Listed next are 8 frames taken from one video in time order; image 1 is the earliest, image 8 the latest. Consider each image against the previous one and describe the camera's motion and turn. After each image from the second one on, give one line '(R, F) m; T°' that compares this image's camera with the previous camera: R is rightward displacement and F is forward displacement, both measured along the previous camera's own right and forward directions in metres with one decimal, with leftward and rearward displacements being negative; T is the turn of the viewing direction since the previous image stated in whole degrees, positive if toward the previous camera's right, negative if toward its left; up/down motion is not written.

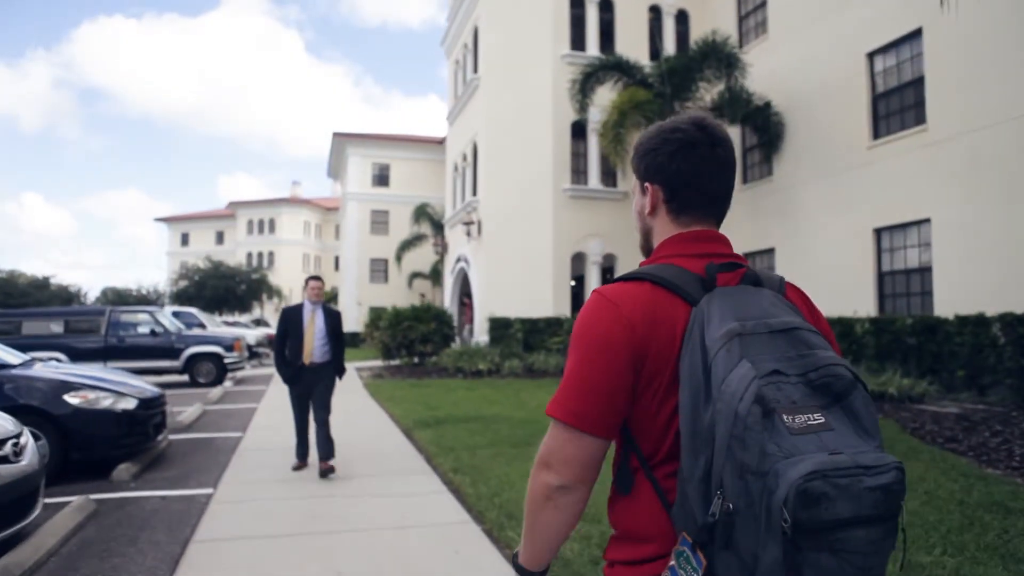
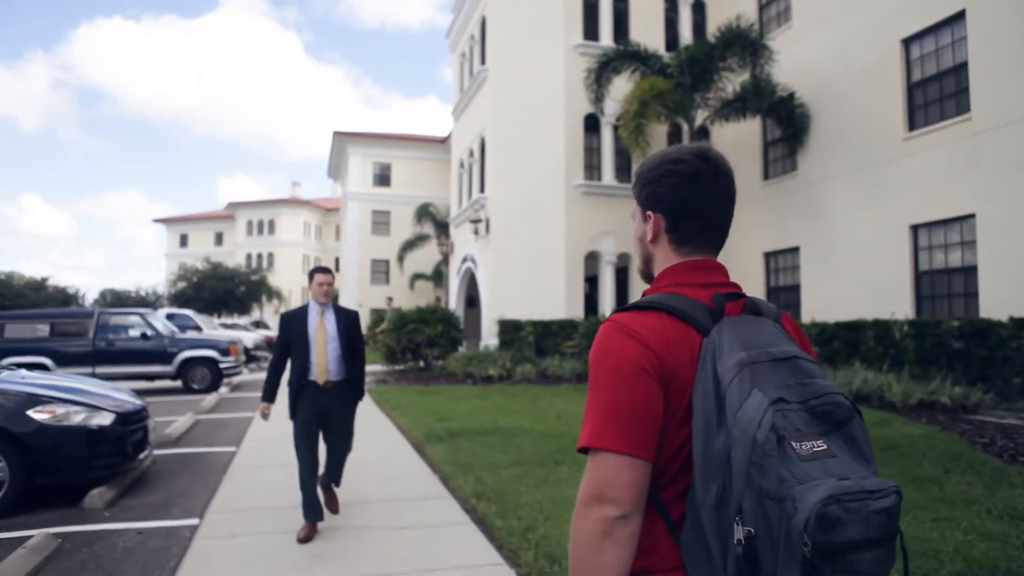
(-0.2, +0.9) m; 0°
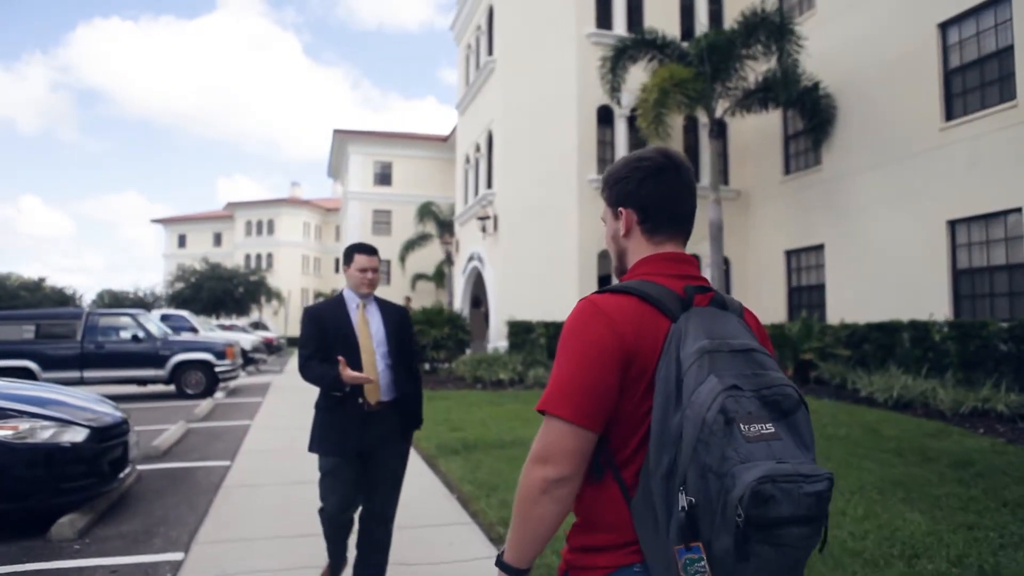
(-0.2, +0.8) m; 0°
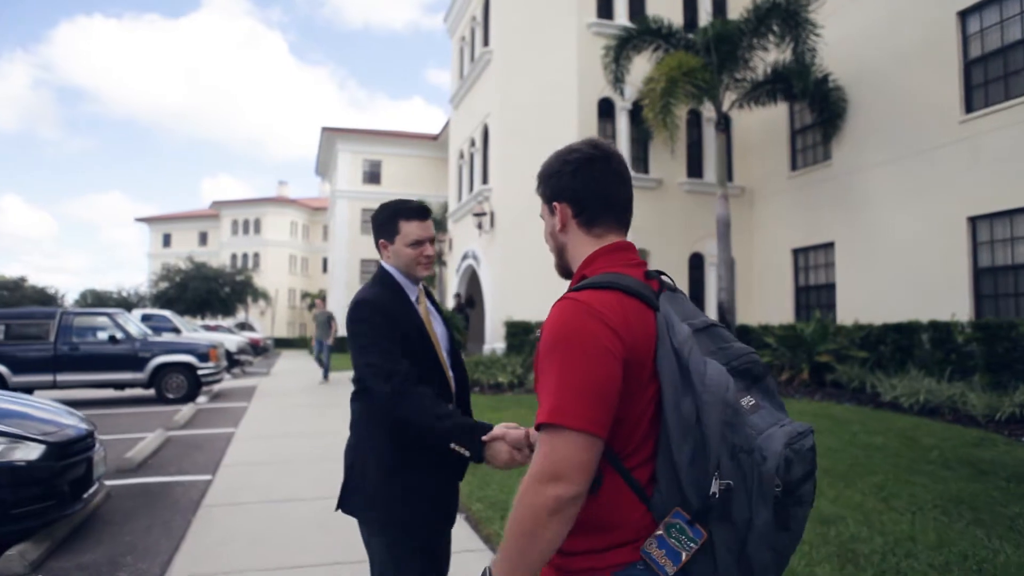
(-0.2, +0.7) m; +1°
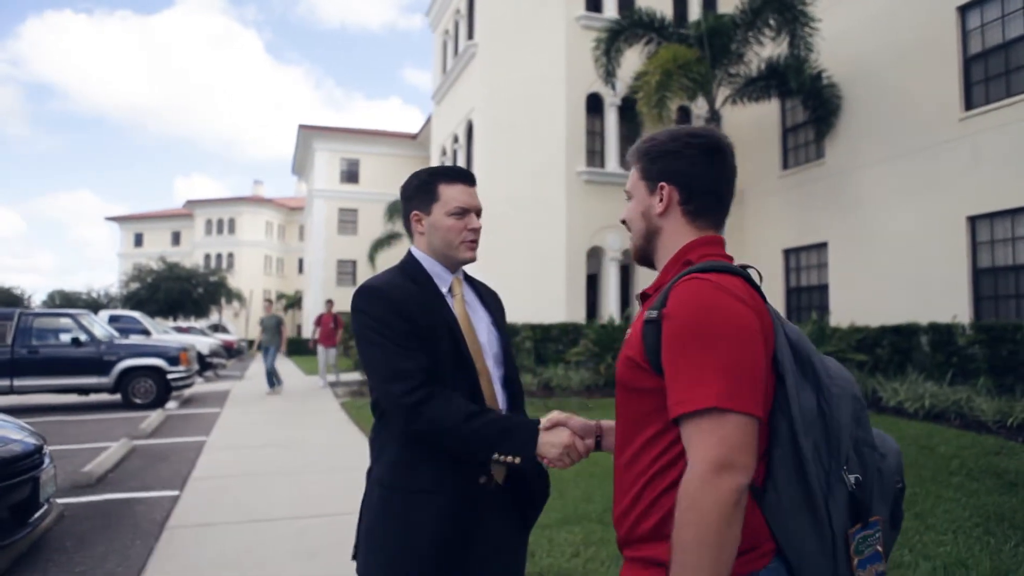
(-0.2, +0.5) m; +2°
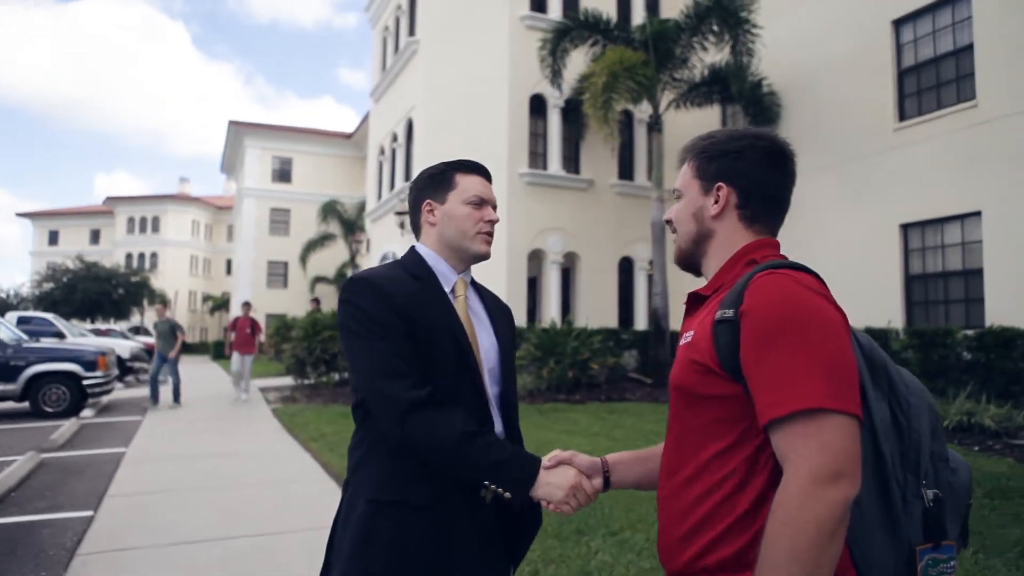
(-0.1, +0.3) m; +5°
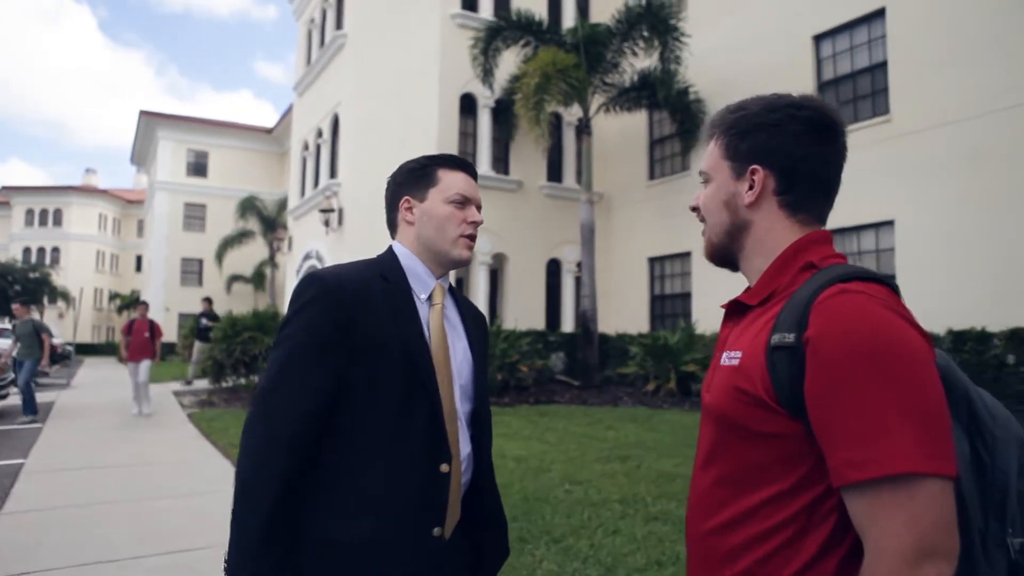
(-0.1, +0.2) m; +6°
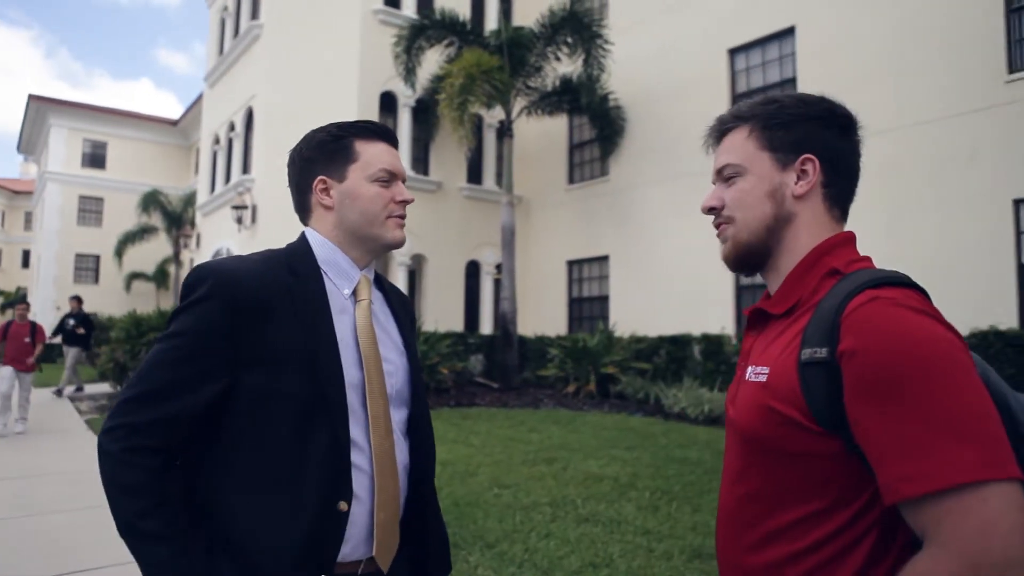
(-0.2, +0.1) m; +6°
